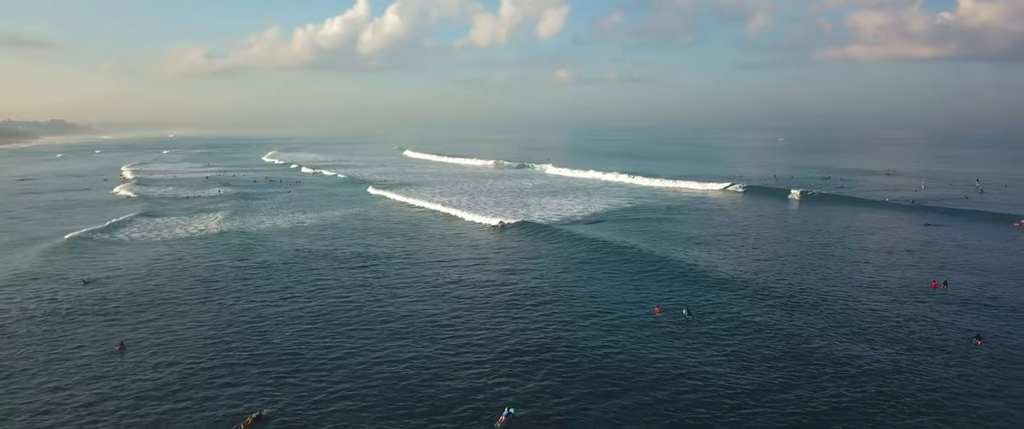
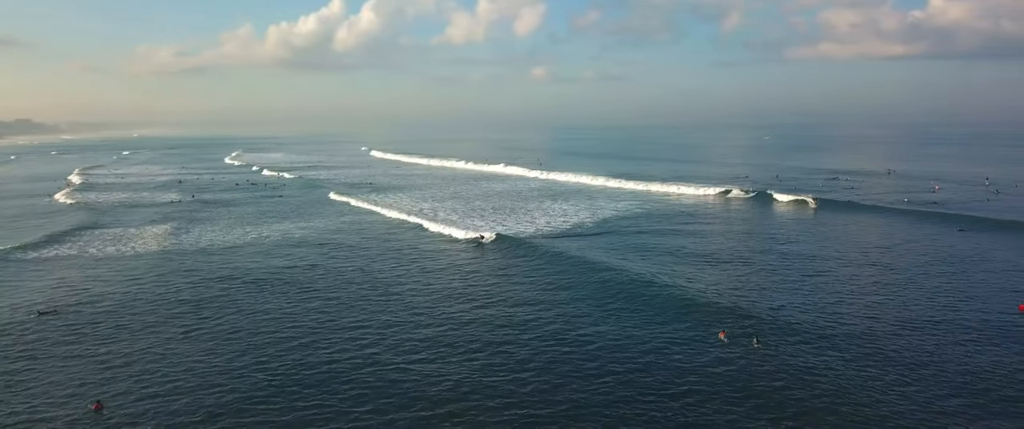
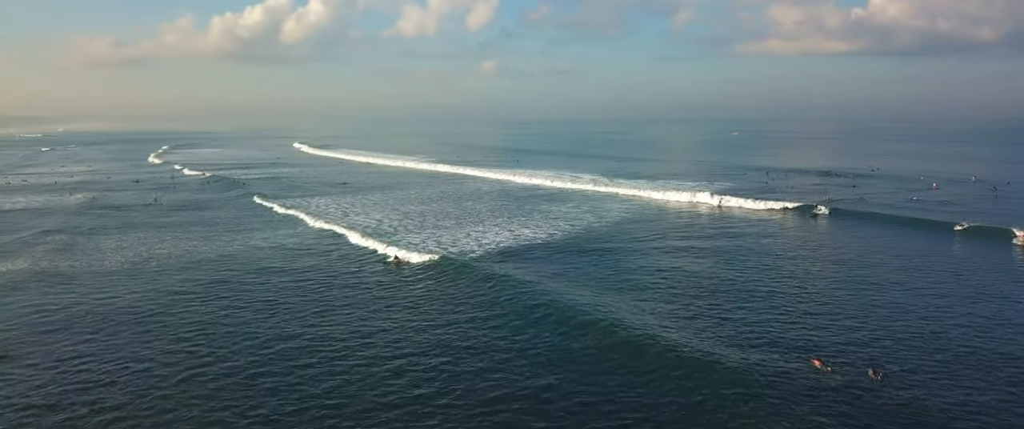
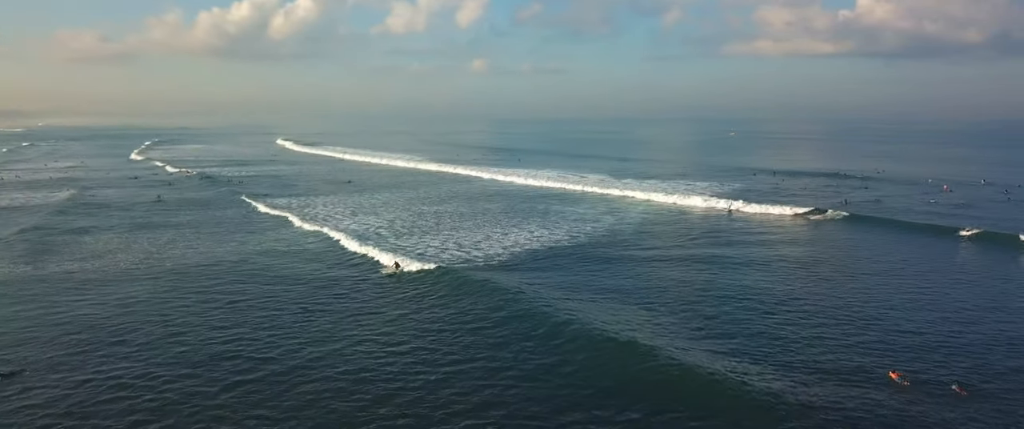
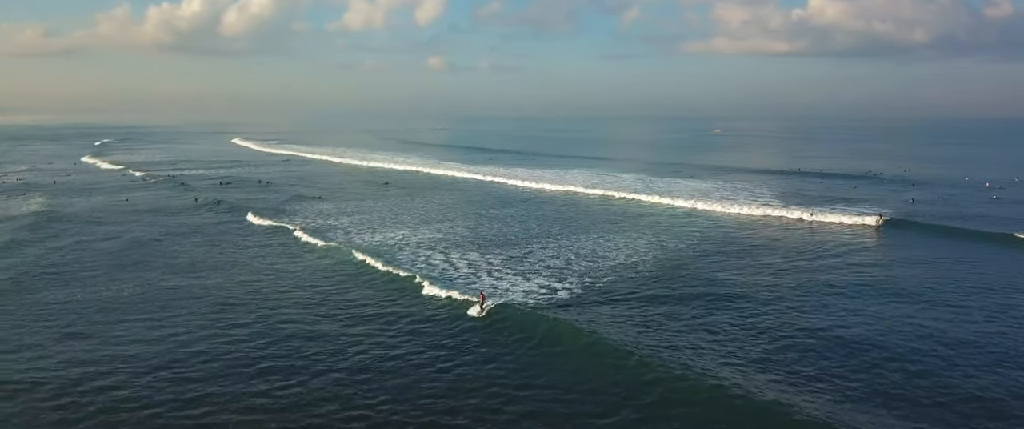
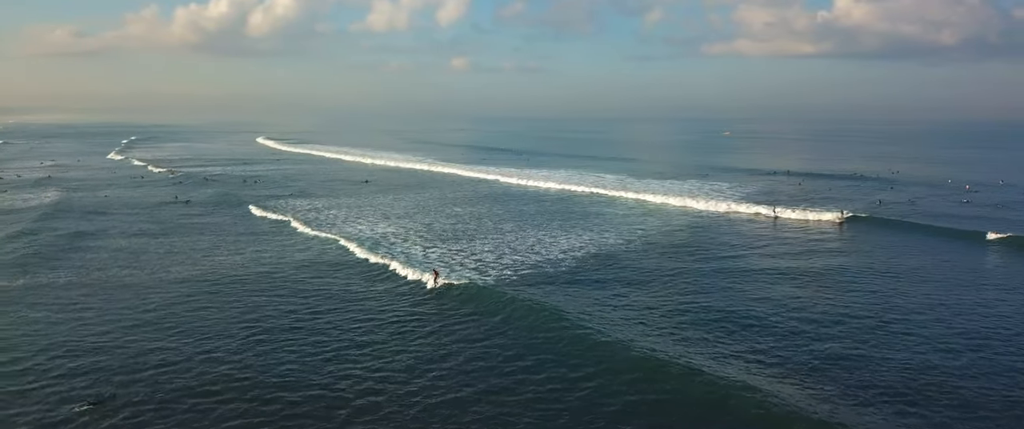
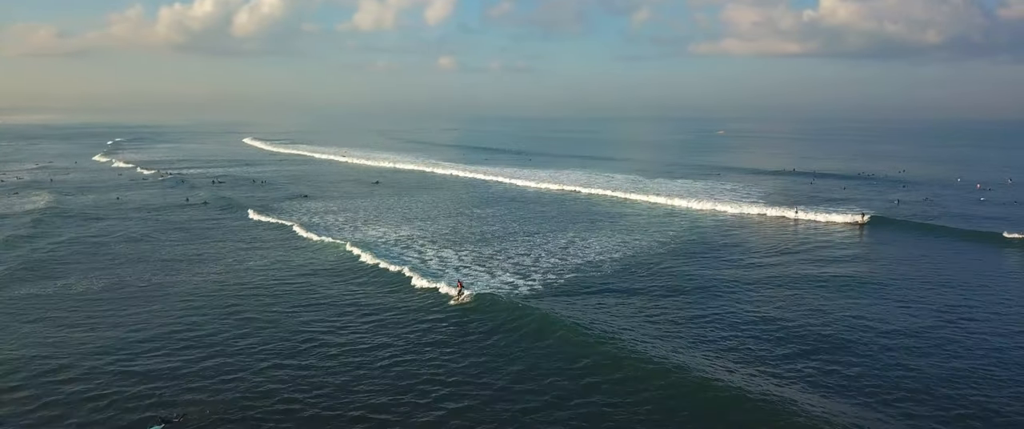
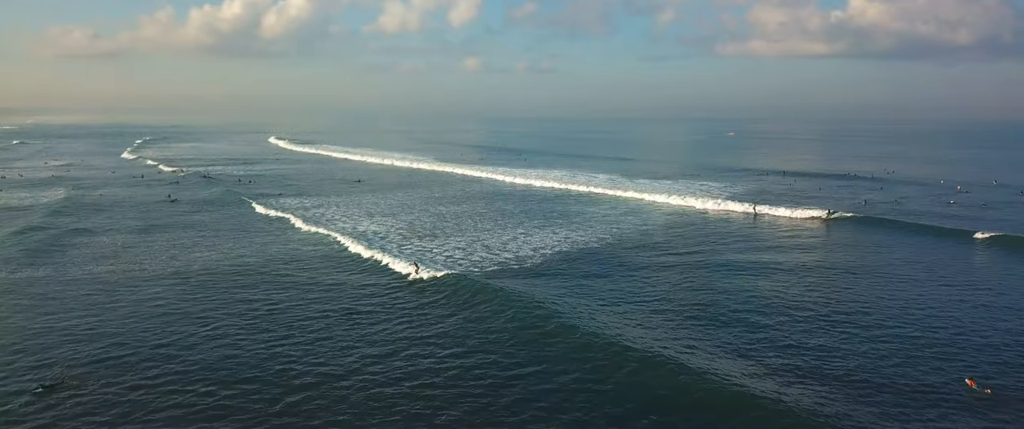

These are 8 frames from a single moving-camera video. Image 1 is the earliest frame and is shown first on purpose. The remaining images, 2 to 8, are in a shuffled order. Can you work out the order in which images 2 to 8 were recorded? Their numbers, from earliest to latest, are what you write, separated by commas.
2, 3, 4, 8, 6, 7, 5
